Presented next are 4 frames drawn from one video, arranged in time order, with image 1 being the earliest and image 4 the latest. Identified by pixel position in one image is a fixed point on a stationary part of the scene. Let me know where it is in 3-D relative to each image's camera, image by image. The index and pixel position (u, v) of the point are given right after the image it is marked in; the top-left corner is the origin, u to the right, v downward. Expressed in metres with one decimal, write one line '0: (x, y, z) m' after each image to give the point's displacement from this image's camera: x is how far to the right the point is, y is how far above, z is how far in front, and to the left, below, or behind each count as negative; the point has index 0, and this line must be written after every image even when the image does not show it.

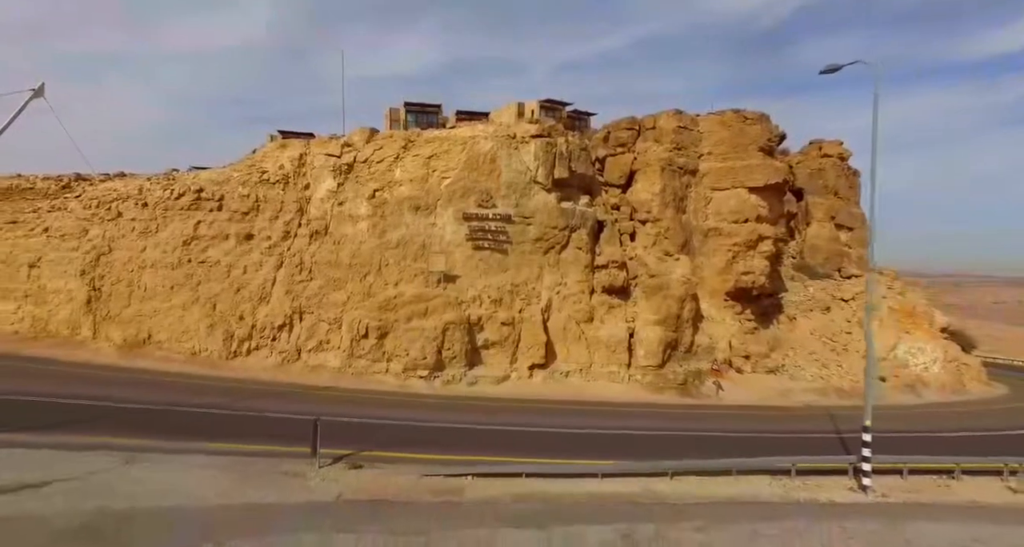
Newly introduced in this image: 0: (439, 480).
0: (-1.1, -3.4, +12.2) m
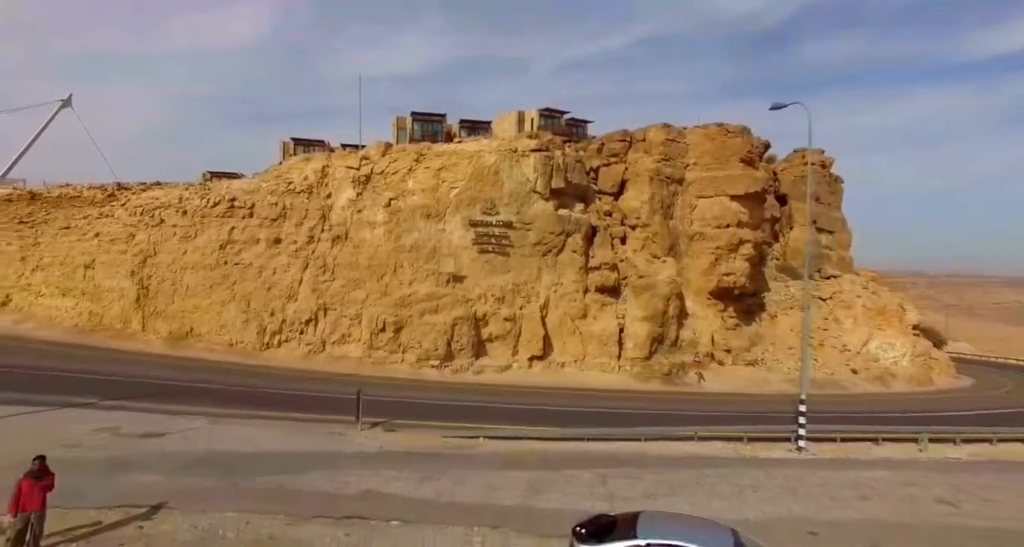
0: (-1.0, -3.4, +15.2) m
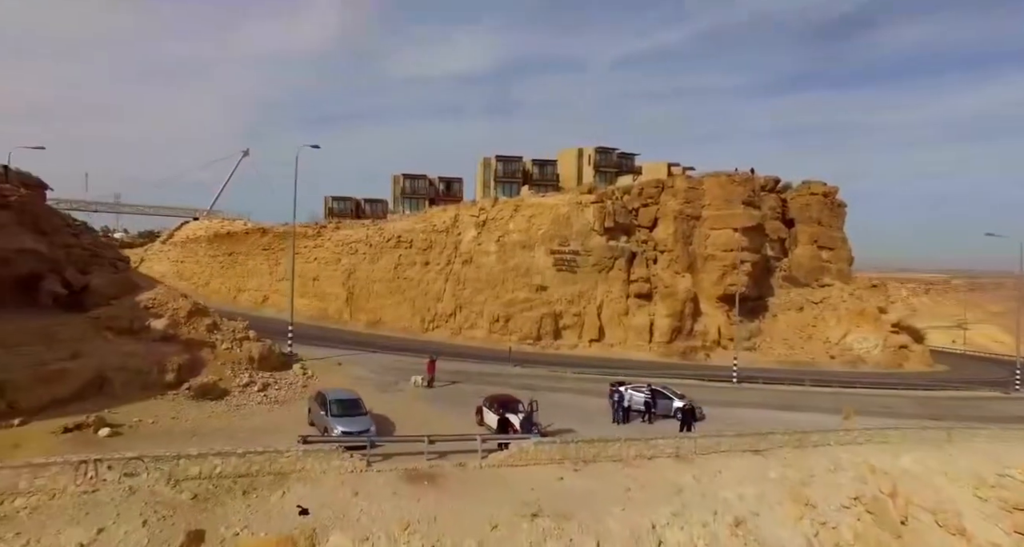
0: (+2.0, -4.1, +31.1) m
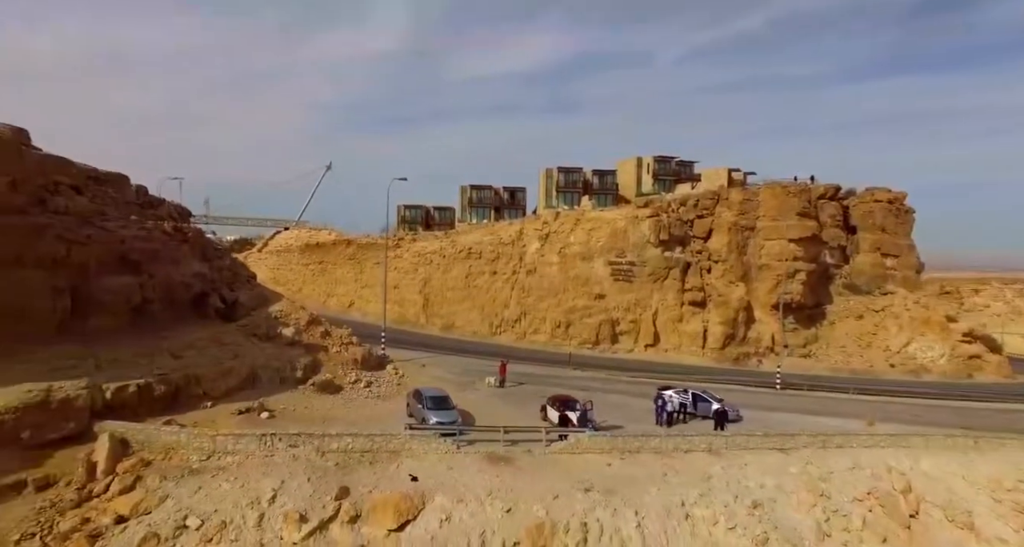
0: (+4.8, -4.8, +34.7) m
